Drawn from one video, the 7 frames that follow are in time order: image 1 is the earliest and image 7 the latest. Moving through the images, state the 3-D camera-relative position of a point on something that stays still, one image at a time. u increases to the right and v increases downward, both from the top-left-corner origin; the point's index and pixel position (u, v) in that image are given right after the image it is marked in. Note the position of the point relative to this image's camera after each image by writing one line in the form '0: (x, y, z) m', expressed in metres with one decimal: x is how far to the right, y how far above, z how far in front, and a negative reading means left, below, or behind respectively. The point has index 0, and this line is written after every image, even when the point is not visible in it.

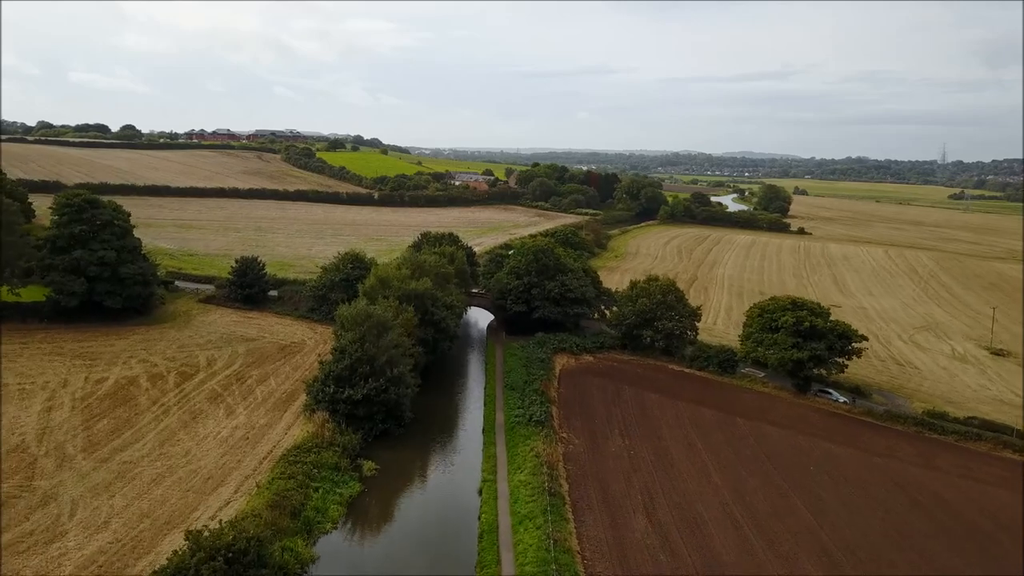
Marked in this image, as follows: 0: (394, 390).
0: (-3.1, -2.7, +18.7) m
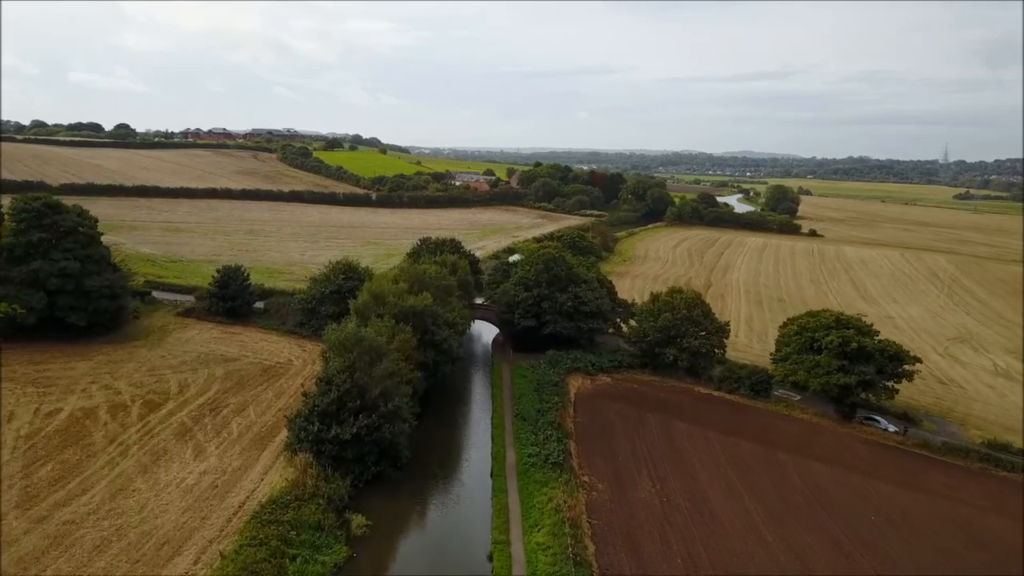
0: (-2.8, -3.2, +16.1) m
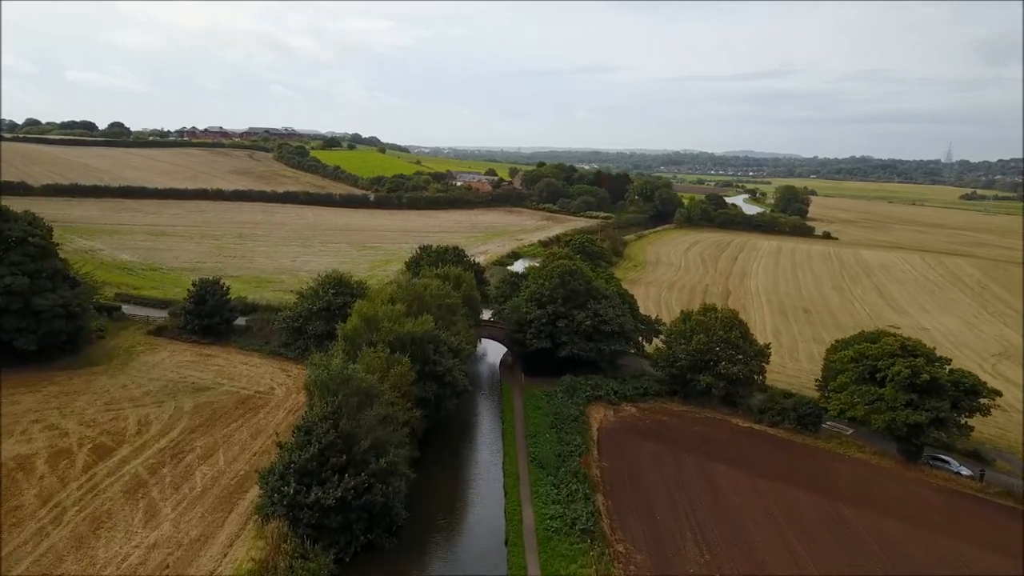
0: (-2.5, -3.7, +13.2) m
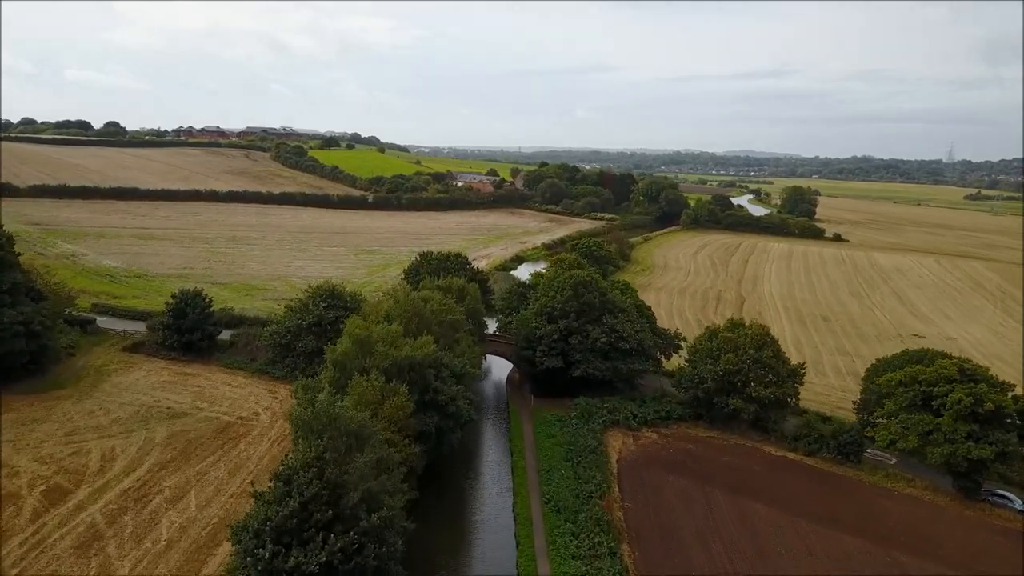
0: (-2.2, -4.1, +11.2) m
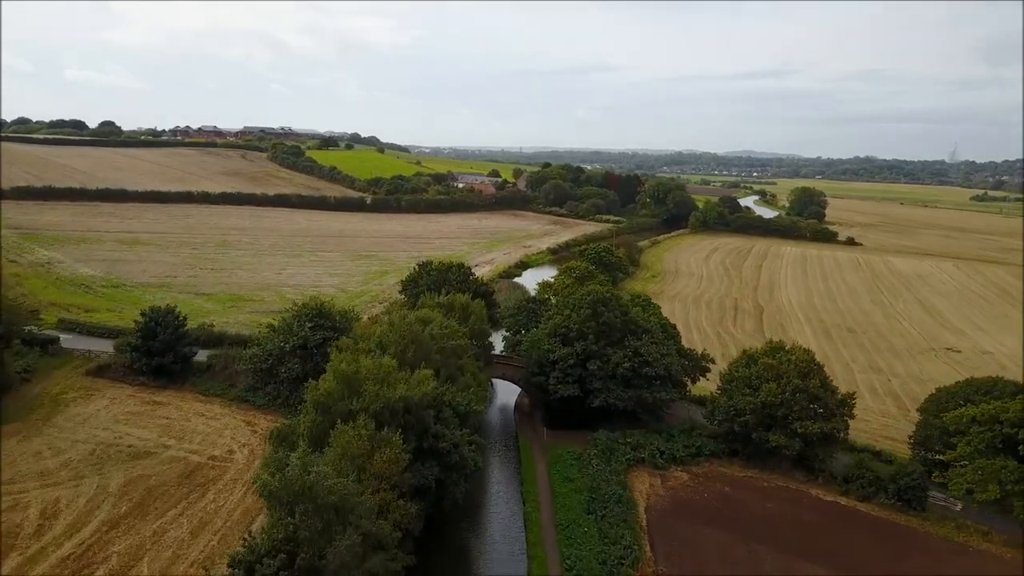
0: (-1.9, -4.6, +8.8) m
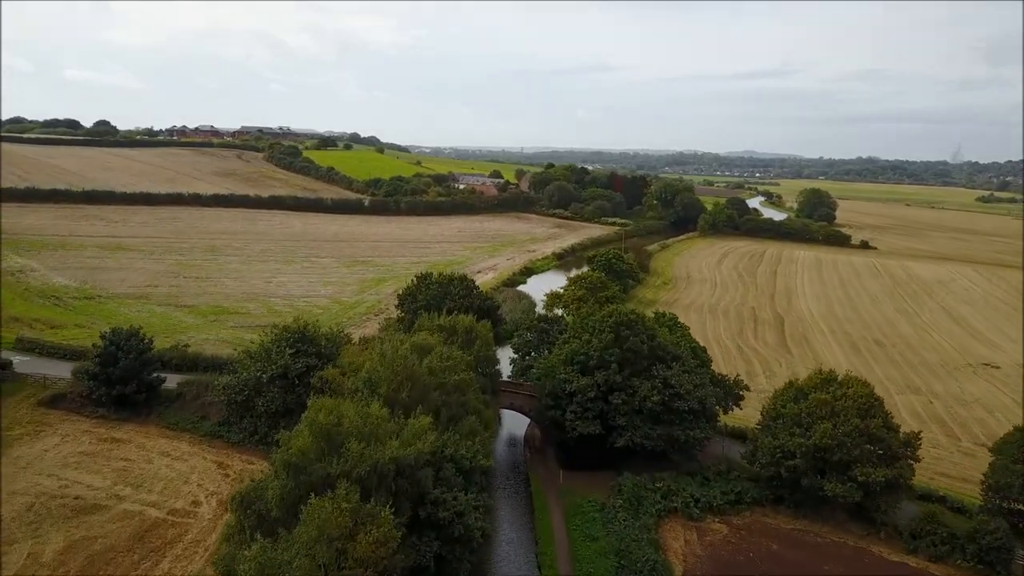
0: (-1.7, -5.1, +6.4) m
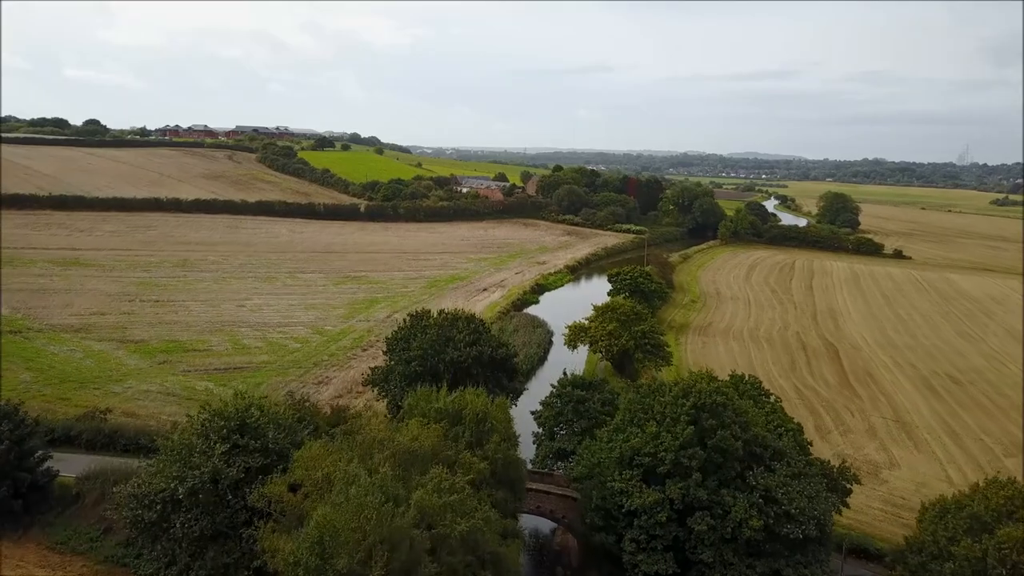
0: (-1.2, -6.2, +1.3) m
